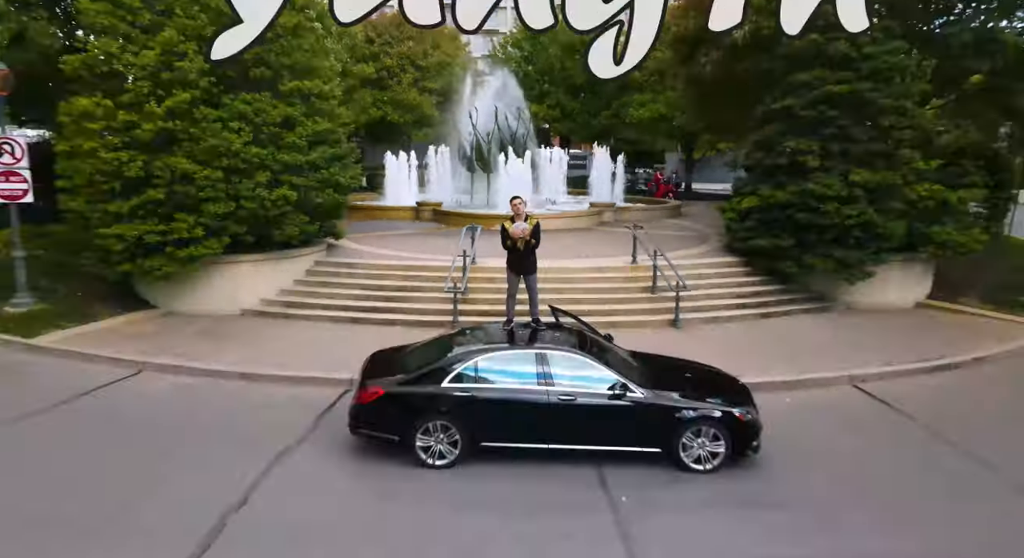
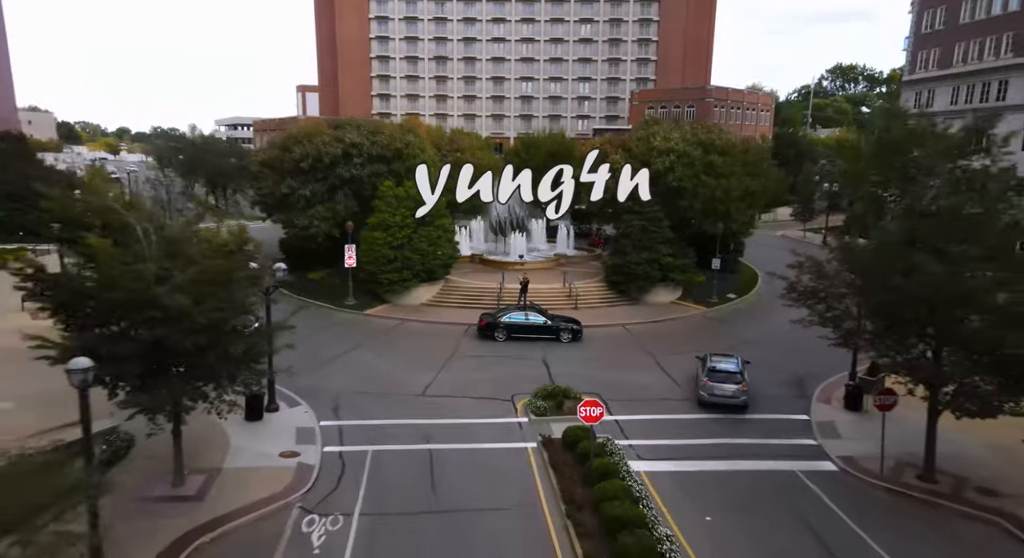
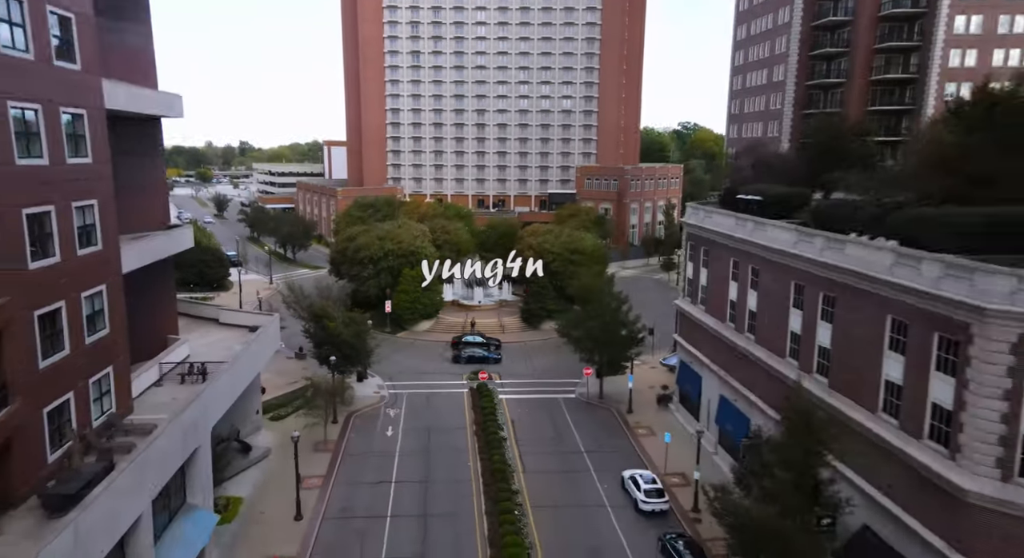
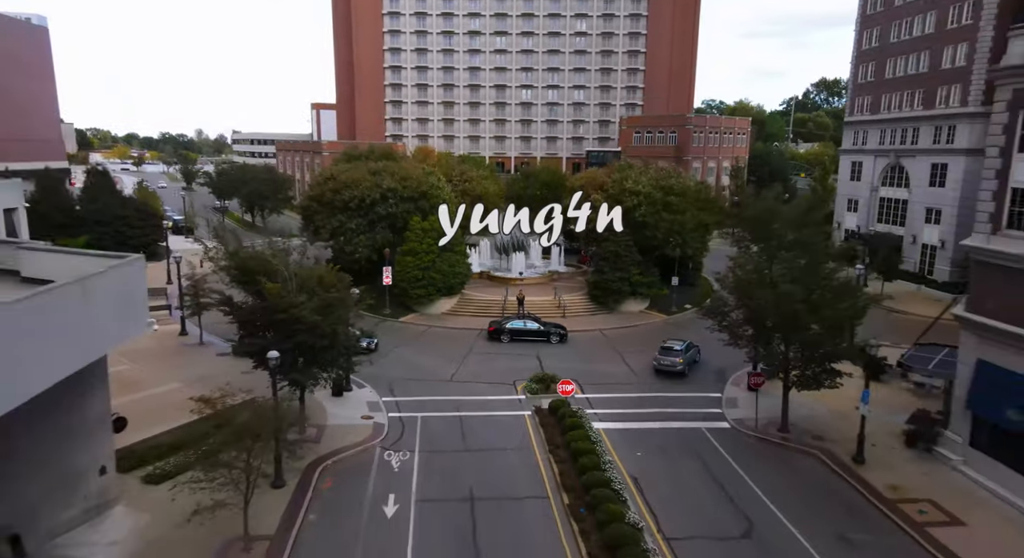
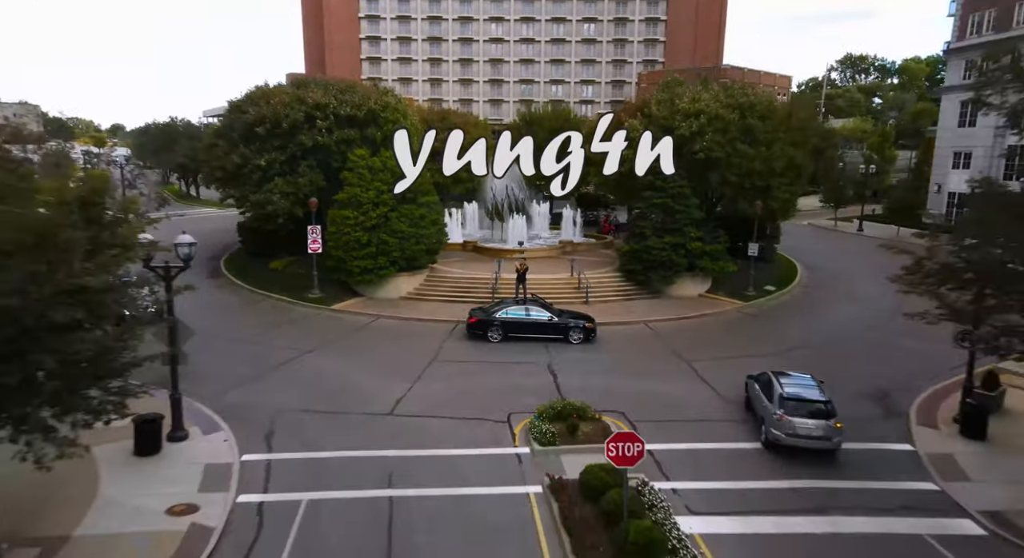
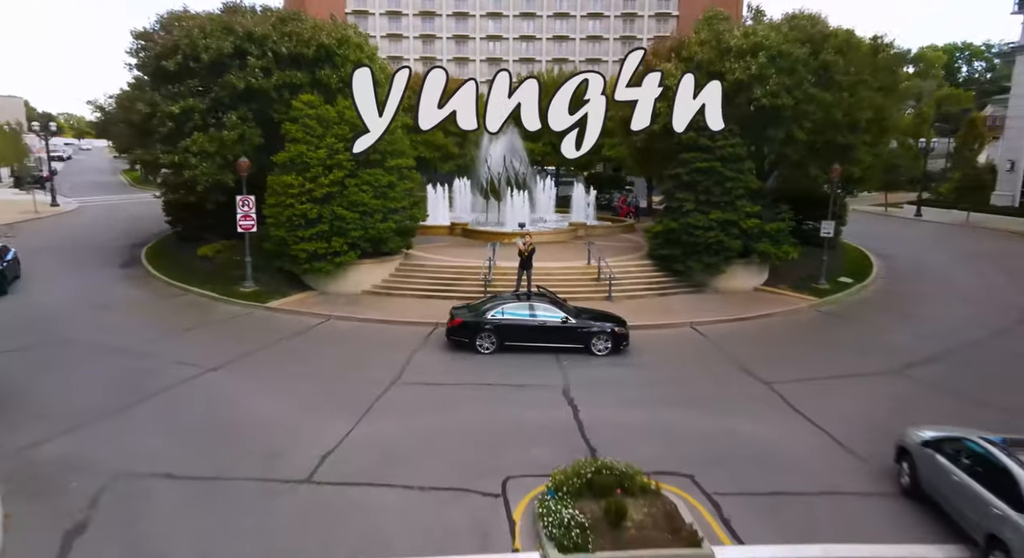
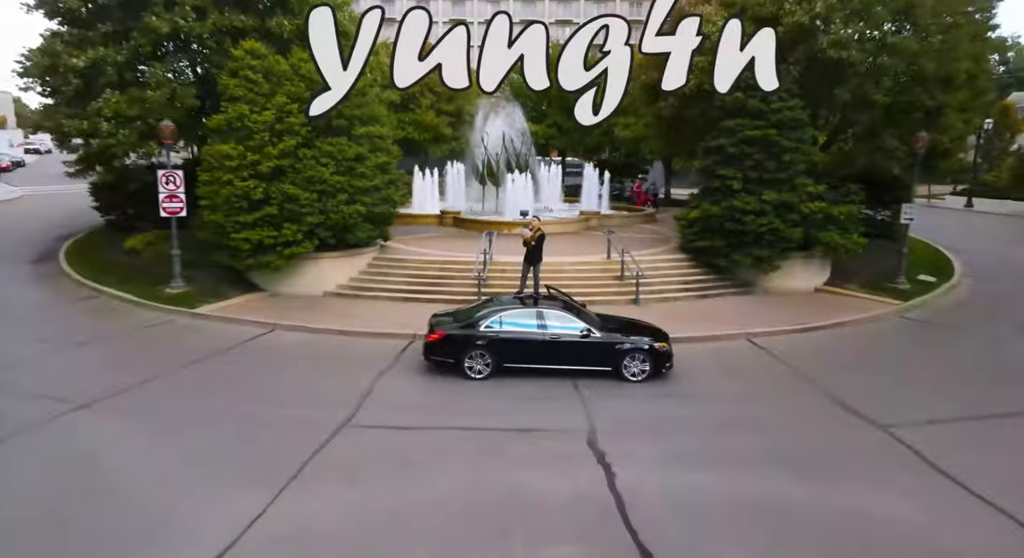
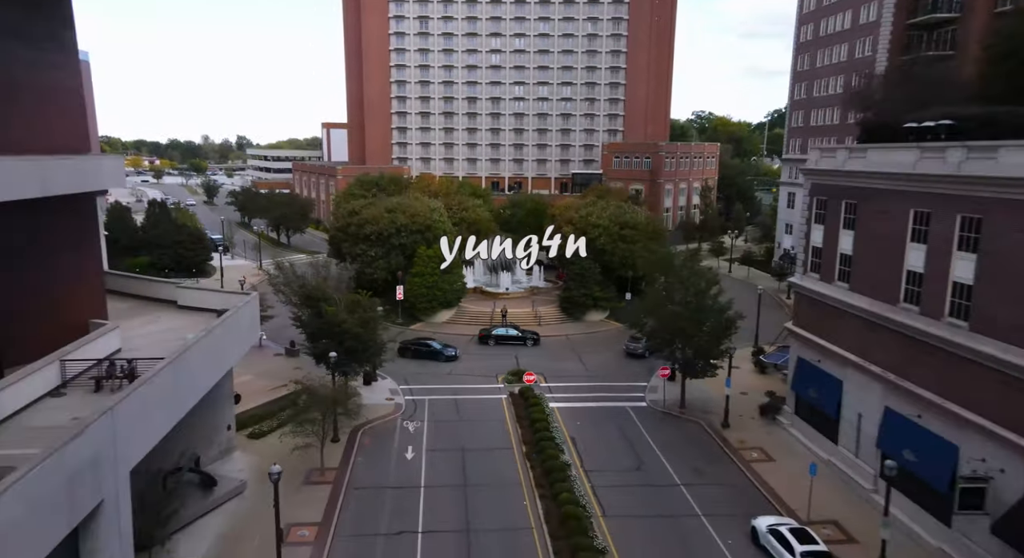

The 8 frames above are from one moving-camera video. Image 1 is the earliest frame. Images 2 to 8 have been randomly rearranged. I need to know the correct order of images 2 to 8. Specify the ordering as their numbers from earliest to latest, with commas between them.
7, 6, 5, 2, 4, 8, 3
